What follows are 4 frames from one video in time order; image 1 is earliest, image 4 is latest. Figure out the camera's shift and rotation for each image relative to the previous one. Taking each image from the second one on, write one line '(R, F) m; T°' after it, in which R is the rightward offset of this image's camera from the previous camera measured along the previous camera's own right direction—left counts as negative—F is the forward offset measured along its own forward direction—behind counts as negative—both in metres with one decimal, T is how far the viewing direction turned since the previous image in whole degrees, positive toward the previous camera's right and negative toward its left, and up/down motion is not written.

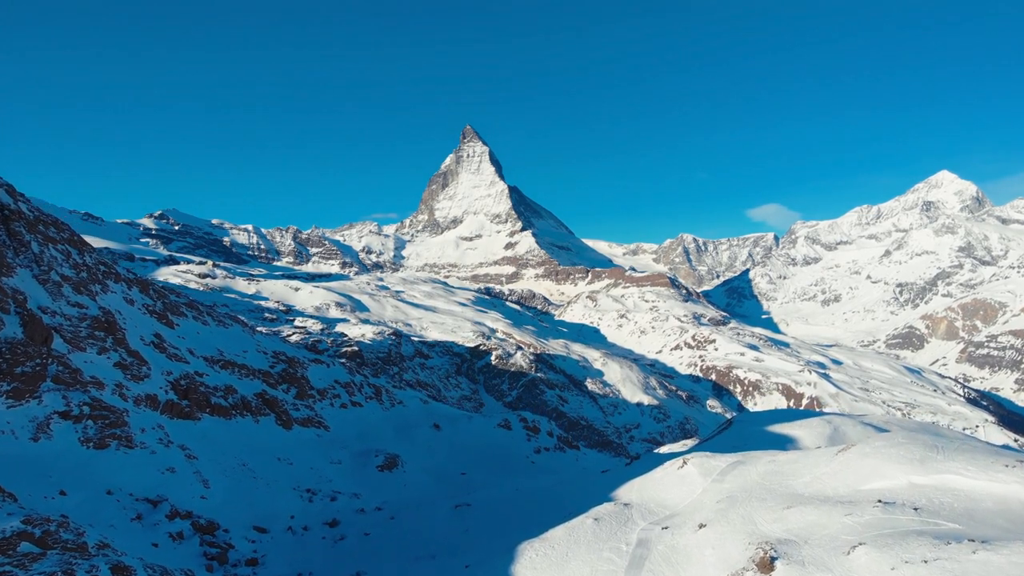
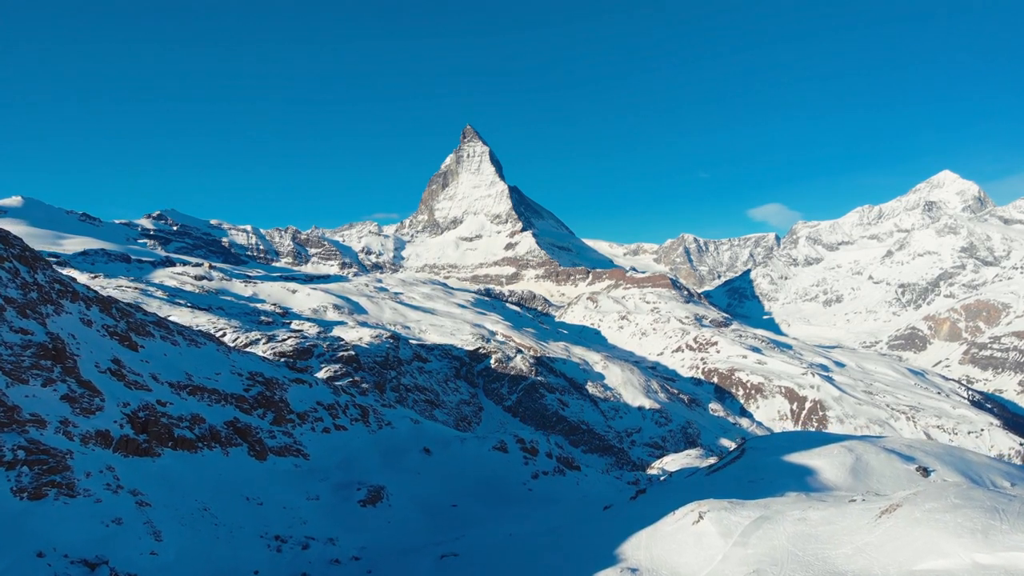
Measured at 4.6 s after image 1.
(+0.7, +5.6) m; 0°
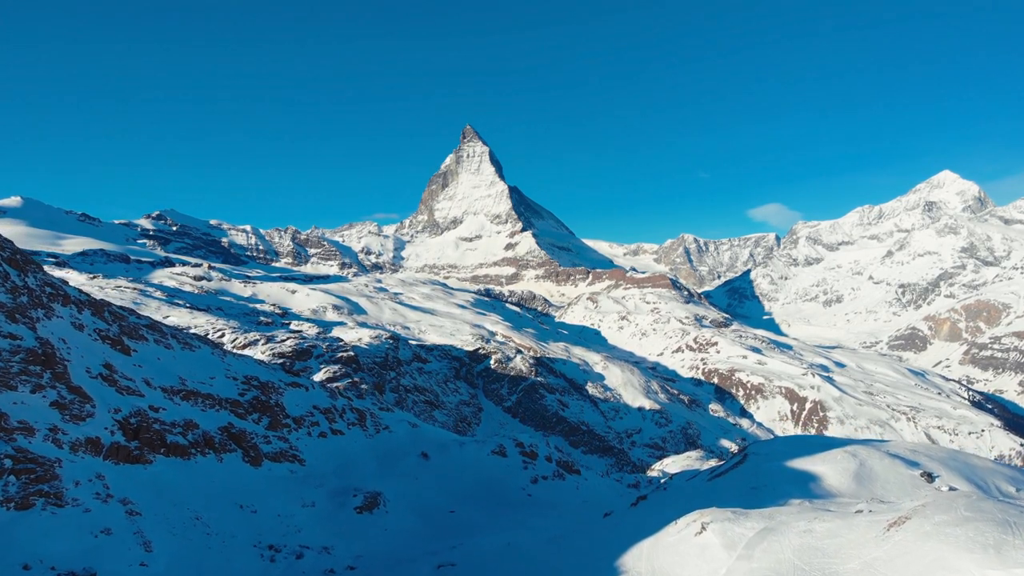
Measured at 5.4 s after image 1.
(+0.1, +1.0) m; 0°
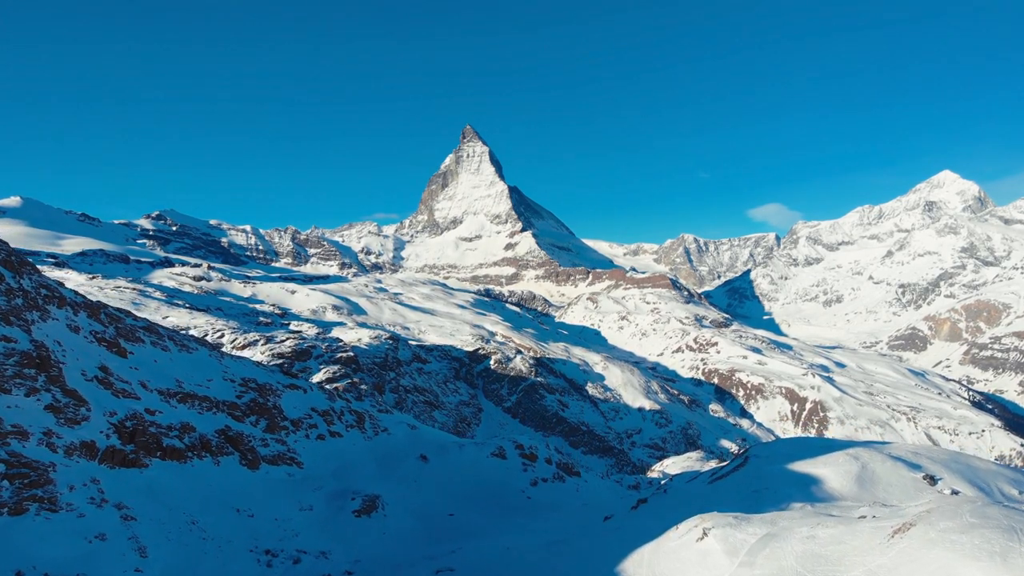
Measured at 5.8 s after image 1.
(+0.1, +0.5) m; 0°
